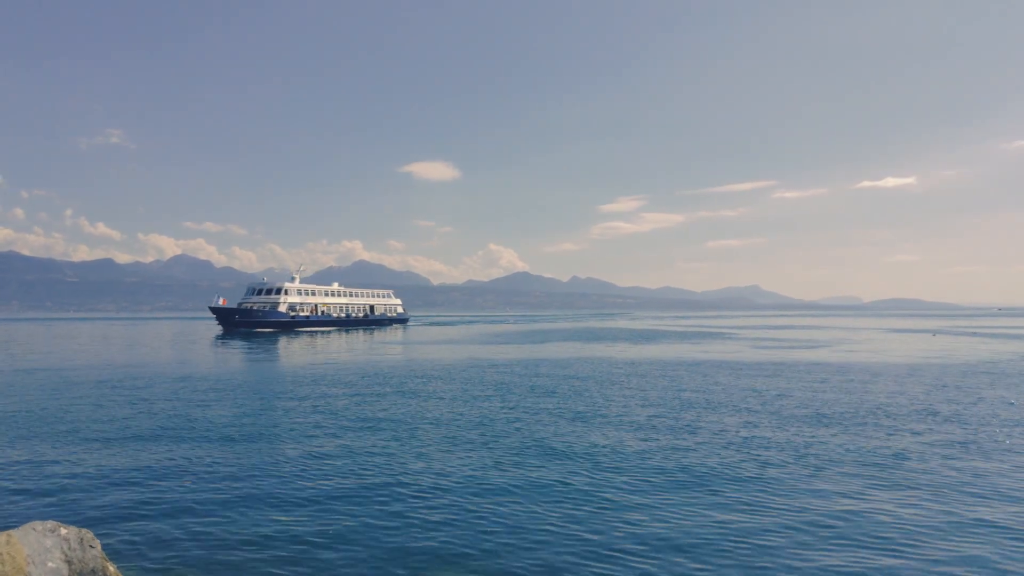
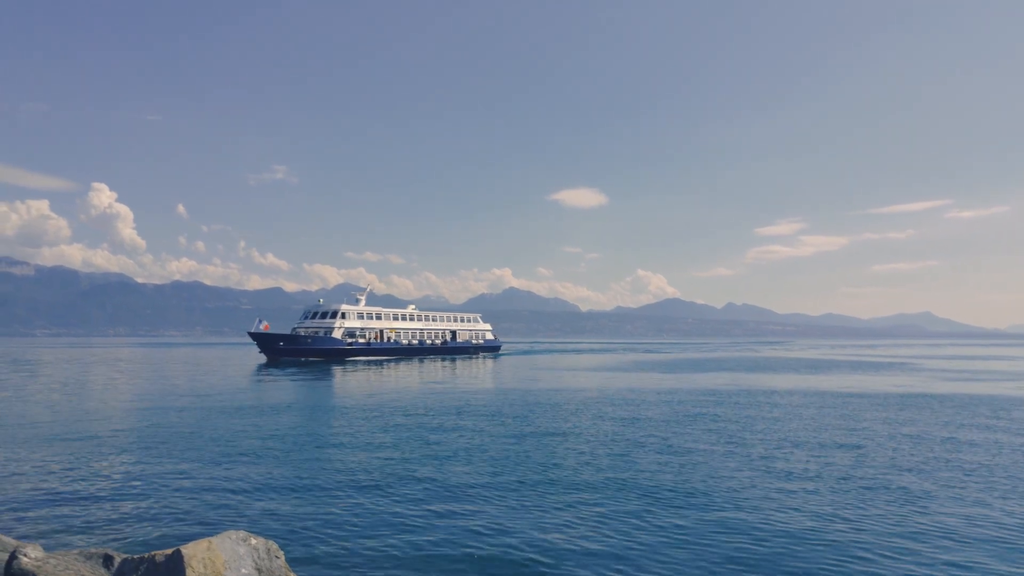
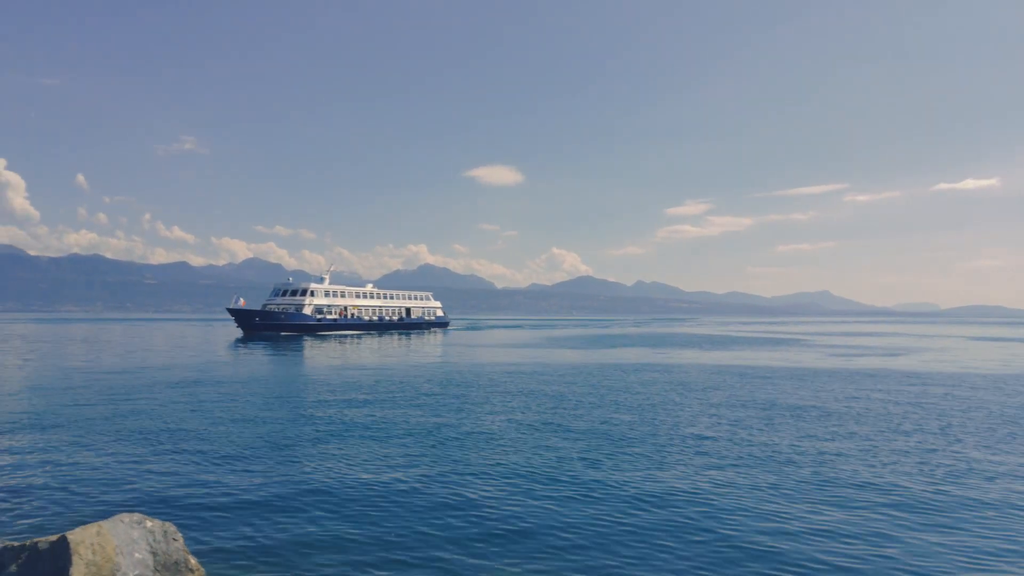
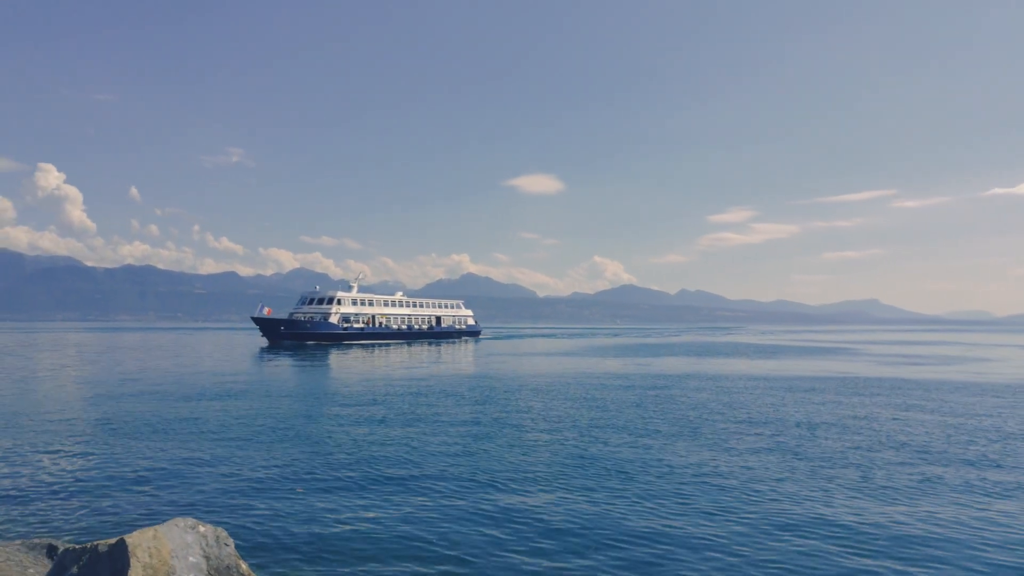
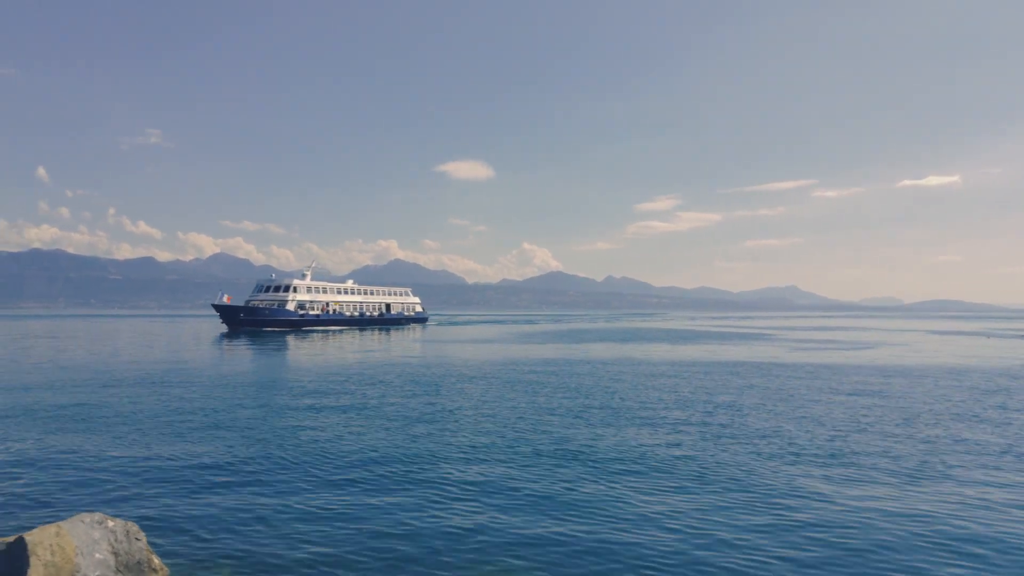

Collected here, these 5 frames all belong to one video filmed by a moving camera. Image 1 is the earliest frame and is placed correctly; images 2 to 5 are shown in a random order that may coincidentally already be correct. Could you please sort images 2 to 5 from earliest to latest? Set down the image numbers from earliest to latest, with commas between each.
5, 3, 4, 2
